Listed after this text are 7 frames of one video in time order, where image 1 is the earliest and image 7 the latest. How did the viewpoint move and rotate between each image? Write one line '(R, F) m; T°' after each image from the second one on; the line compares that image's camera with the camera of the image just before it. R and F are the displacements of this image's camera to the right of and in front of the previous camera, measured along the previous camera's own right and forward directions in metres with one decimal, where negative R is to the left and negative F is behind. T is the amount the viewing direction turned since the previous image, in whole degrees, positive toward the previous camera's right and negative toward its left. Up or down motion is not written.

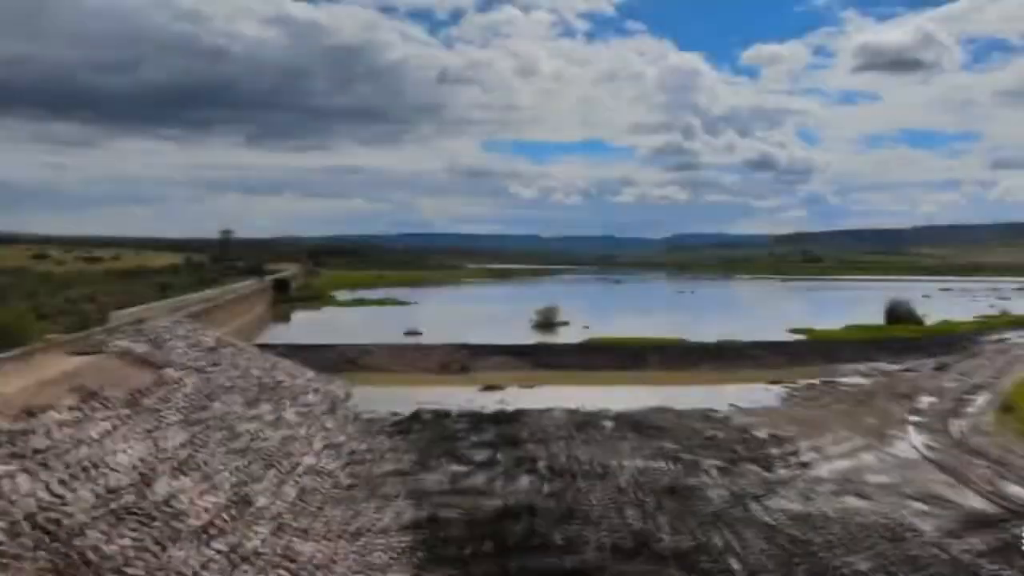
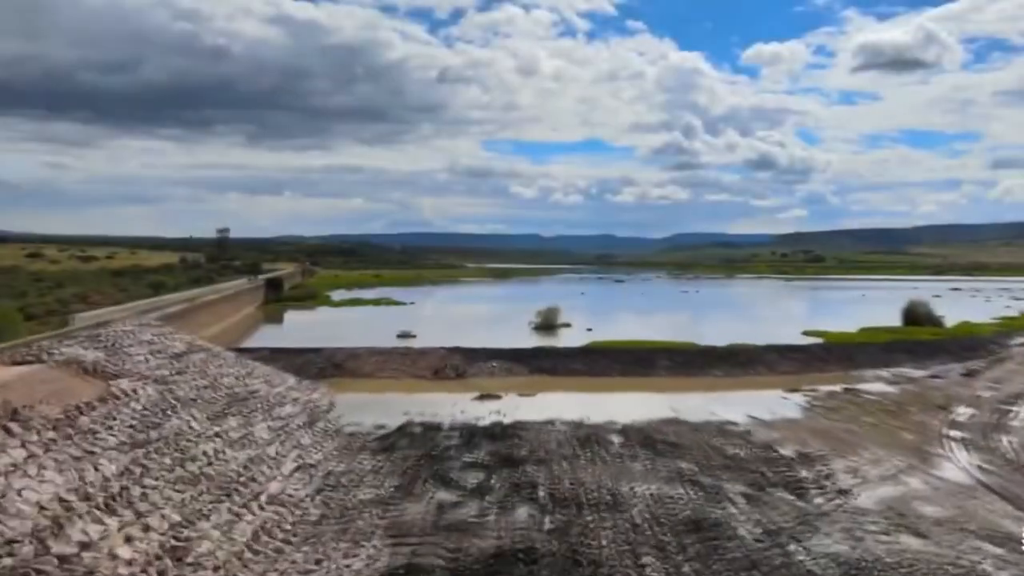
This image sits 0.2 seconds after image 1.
(0.0, +0.9) m; 0°
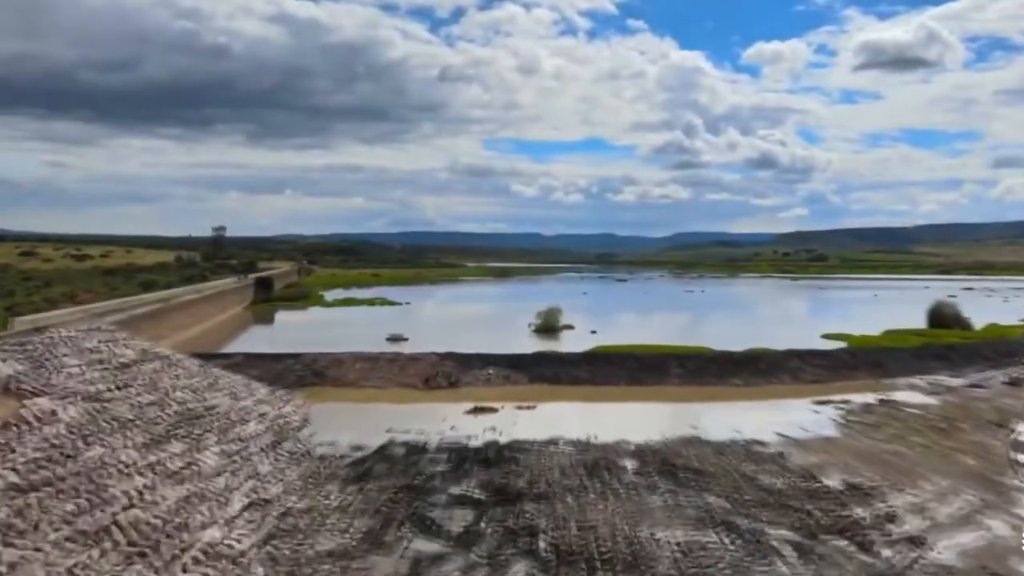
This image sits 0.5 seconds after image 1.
(0.0, +1.1) m; 0°
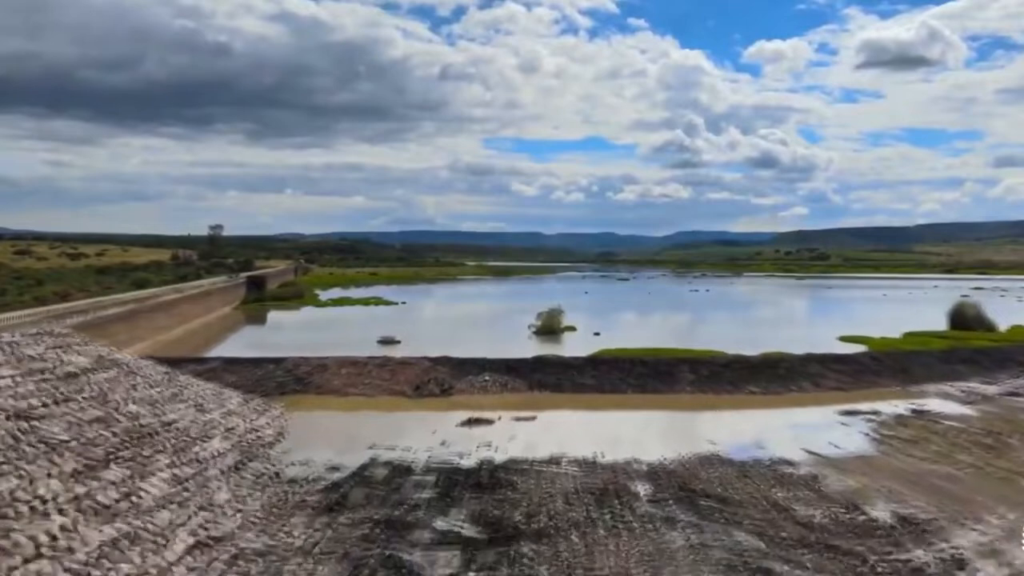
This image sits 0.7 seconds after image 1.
(0.0, +0.9) m; 0°
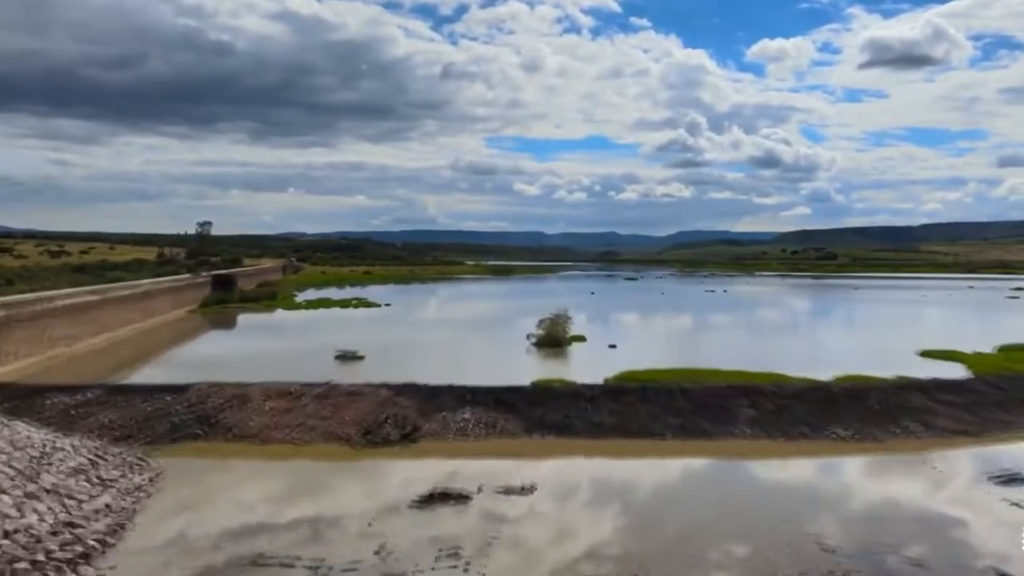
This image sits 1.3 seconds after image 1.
(+0.1, +3.1) m; 0°
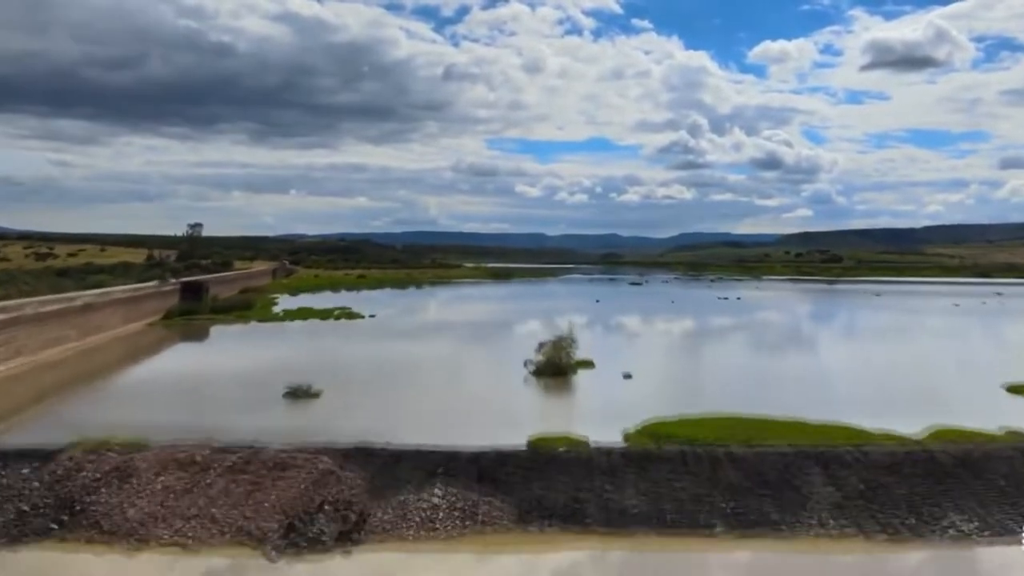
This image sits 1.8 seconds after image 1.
(+0.1, +2.2) m; 0°
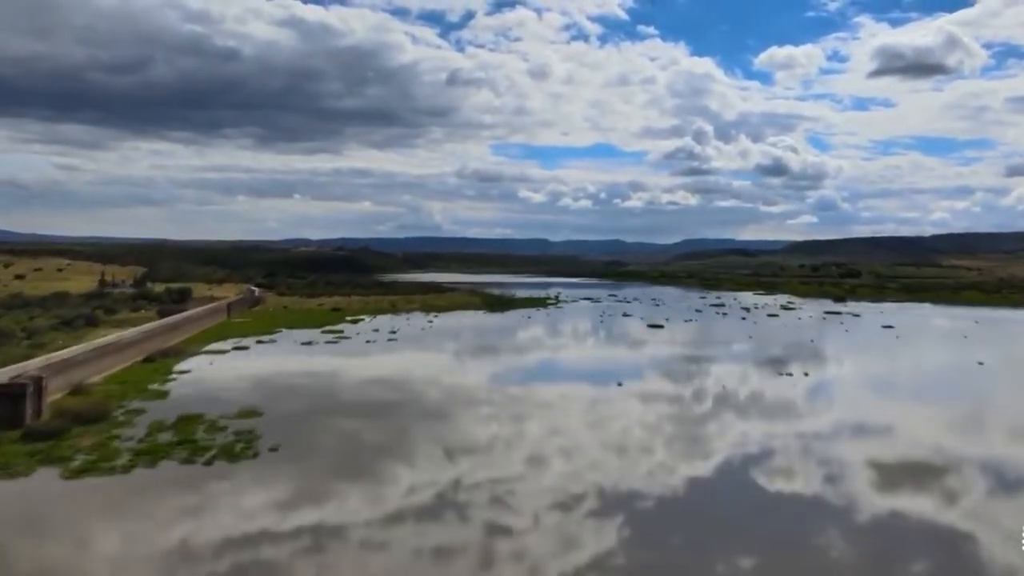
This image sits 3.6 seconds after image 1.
(+0.3, +7.9) m; 0°
